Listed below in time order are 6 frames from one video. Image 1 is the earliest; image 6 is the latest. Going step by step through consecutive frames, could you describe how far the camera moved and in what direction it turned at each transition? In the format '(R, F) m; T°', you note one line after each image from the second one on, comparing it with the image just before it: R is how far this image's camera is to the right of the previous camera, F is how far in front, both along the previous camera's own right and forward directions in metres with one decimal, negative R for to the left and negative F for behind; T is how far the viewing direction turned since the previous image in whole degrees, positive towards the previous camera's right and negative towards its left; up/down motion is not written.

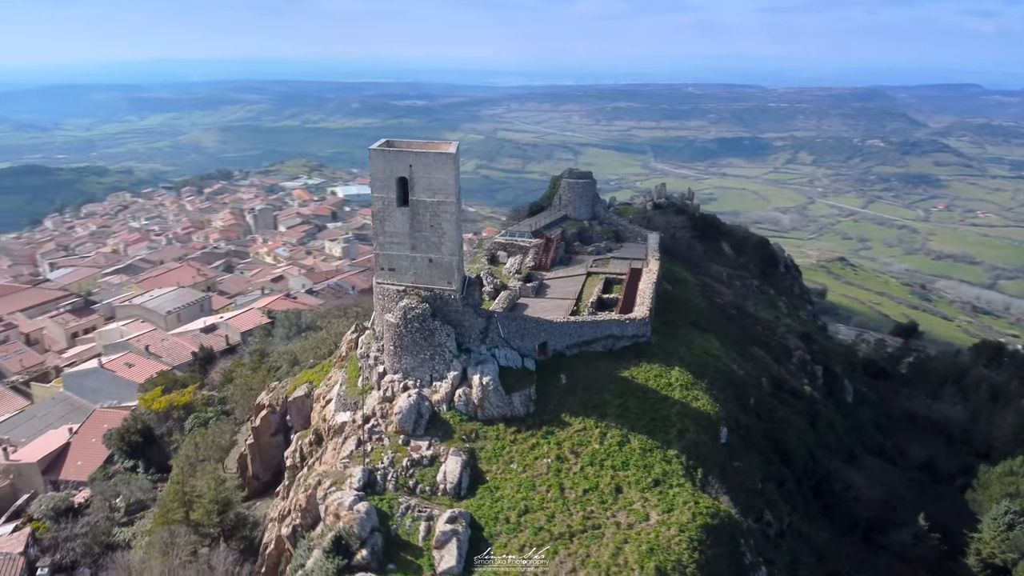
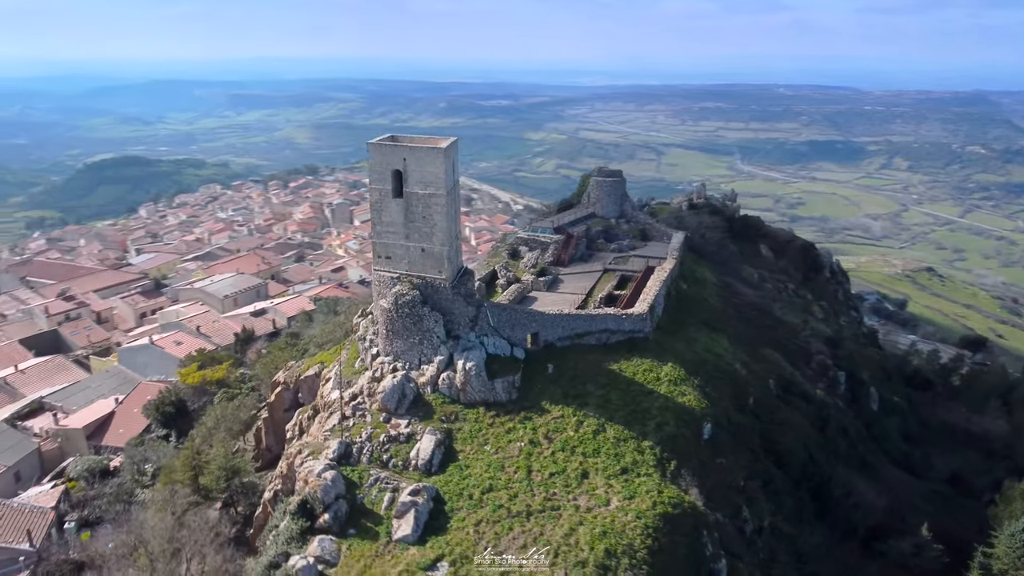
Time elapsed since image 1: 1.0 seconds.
(+2.1, -0.6) m; -6°
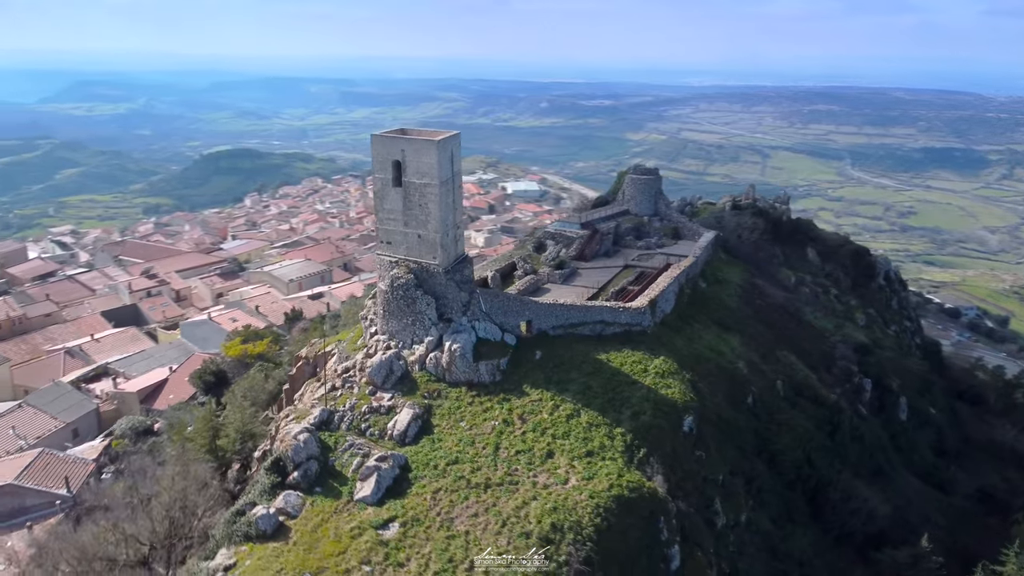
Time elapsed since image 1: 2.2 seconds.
(+2.6, -0.8) m; -7°
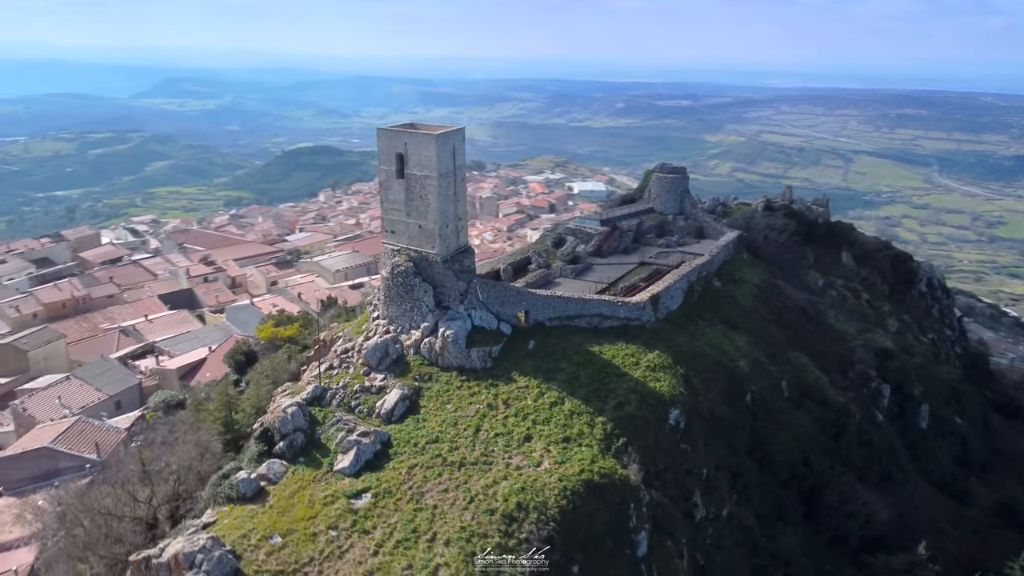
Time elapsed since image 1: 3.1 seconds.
(+1.9, -0.6) m; -5°
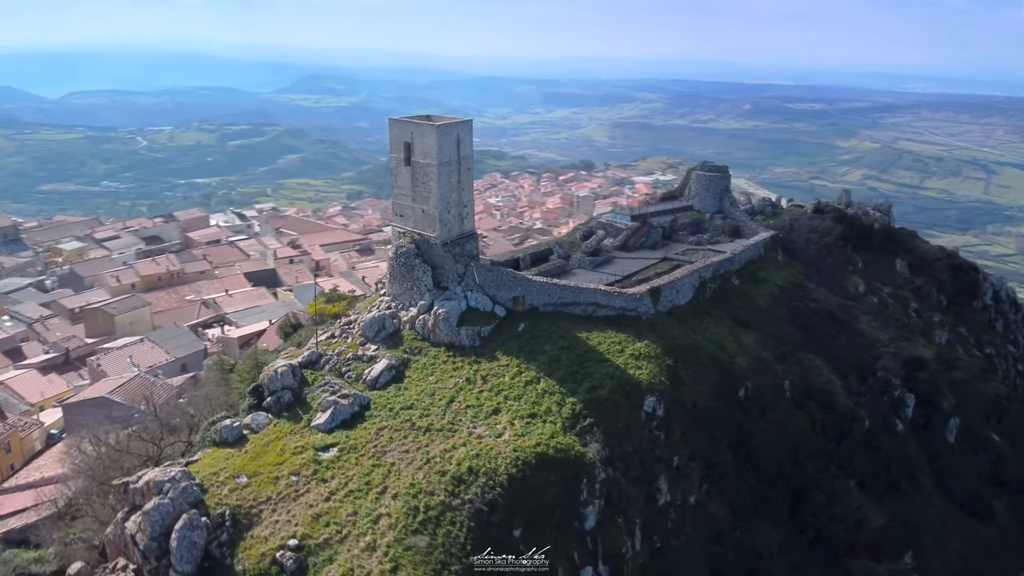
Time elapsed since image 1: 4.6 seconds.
(+3.3, -0.9) m; -8°
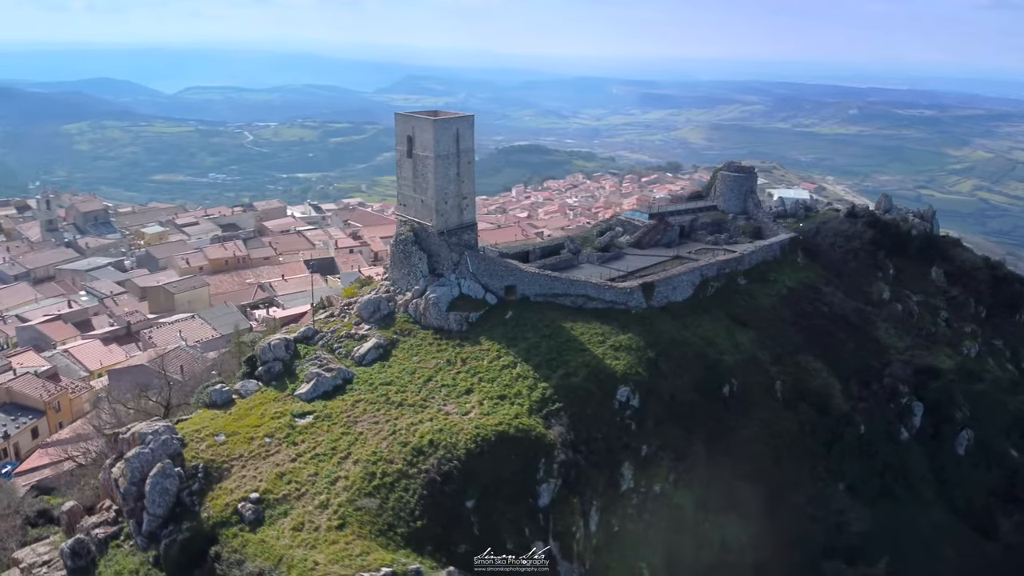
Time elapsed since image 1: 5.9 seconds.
(+2.9, -0.9) m; -7°
